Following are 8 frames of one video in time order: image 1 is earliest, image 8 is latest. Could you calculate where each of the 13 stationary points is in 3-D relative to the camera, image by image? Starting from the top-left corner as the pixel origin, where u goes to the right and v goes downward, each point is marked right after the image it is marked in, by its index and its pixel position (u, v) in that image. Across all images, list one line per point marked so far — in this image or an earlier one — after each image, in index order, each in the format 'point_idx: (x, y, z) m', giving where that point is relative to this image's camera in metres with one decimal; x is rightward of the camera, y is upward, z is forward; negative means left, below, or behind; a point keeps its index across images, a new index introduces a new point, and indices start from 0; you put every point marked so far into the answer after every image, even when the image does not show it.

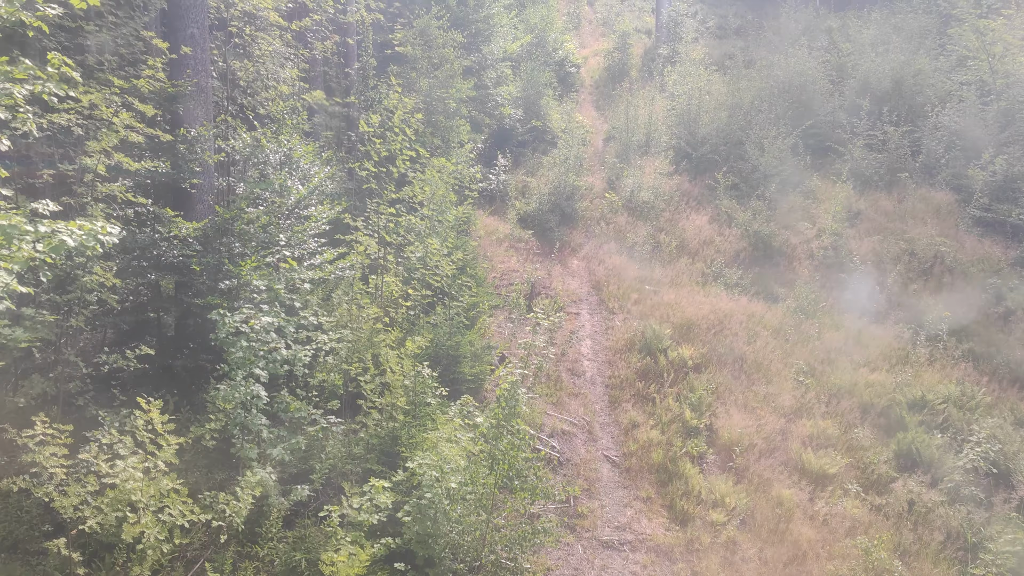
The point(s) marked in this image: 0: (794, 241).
0: (+4.4, +0.7, +14.2) m
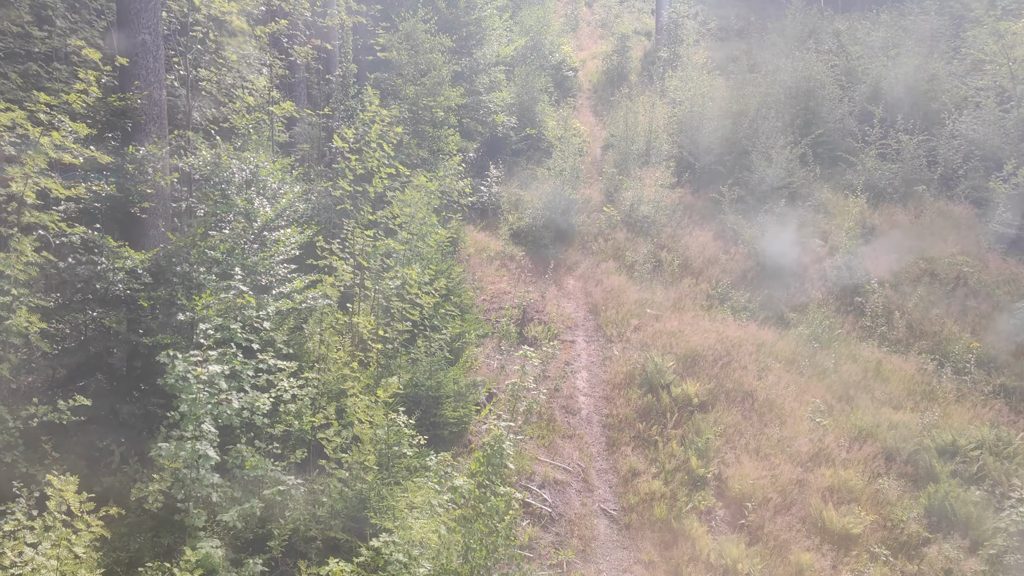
0: (+4.3, +0.4, +13.3) m
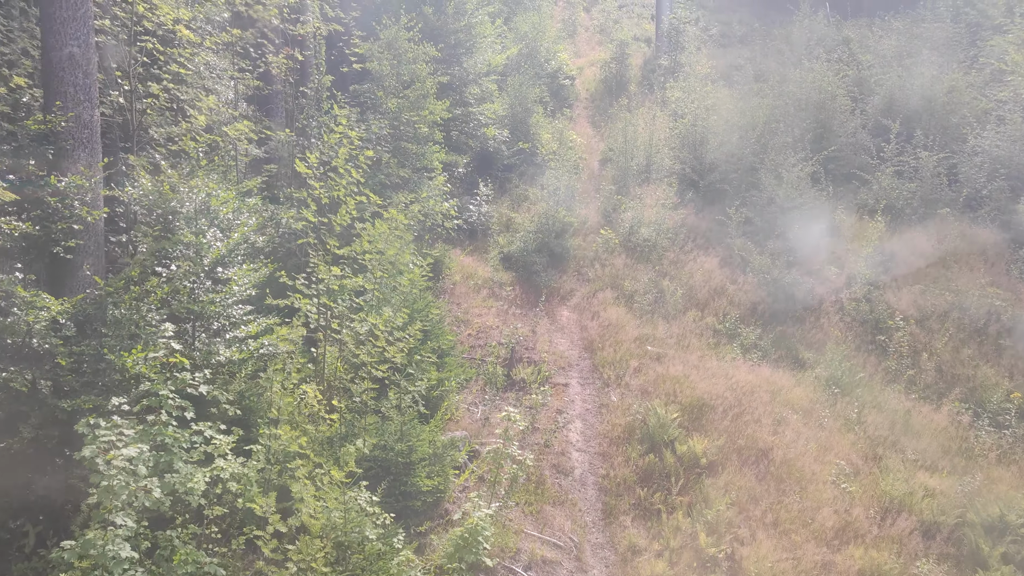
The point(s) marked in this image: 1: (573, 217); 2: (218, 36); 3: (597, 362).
0: (+4.1, 0.0, +12.1) m
1: (+1.0, +1.2, +15.1) m
2: (-3.5, +3.0, +10.7) m
3: (+1.0, -0.9, +10.9) m
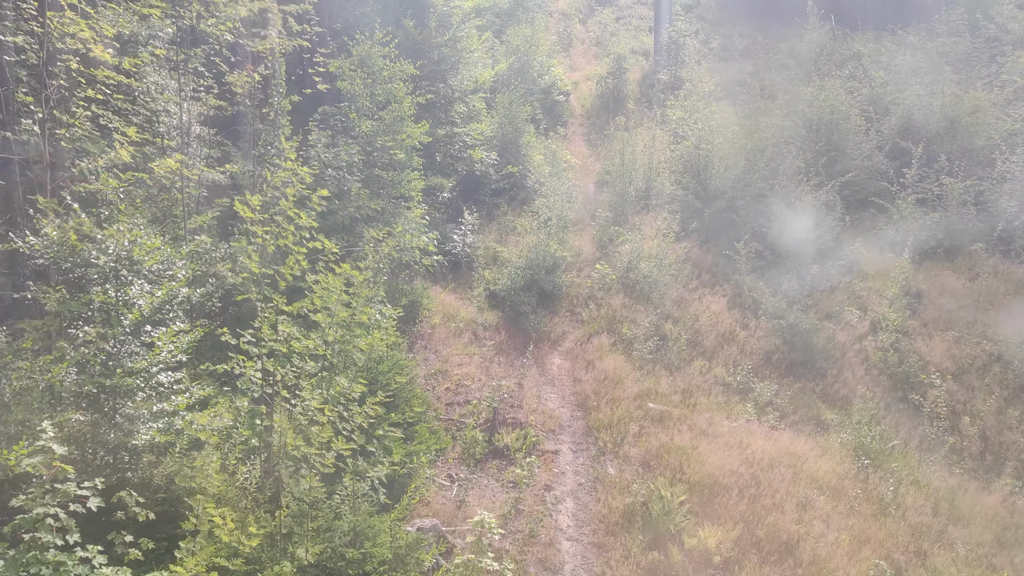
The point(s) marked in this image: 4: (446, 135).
0: (+4.0, -0.6, +10.8) m
1: (+0.8, +0.6, +13.8) m
2: (-3.7, +2.4, +9.4) m
3: (+0.8, -1.4, +9.5) m
4: (-1.1, +2.7, +15.8) m
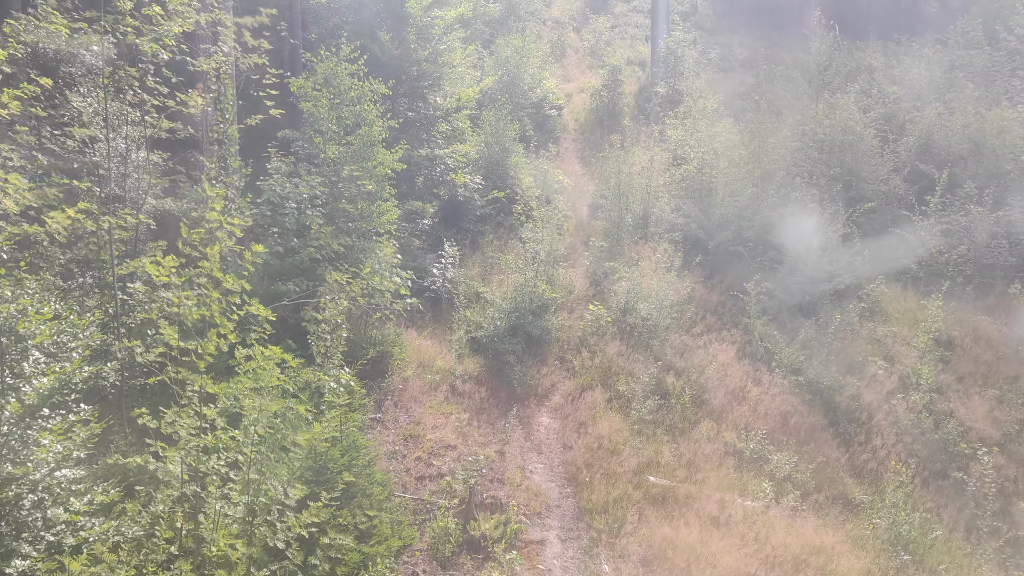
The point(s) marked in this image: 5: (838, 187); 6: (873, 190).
0: (+3.8, -1.2, +9.5) m
1: (+0.6, 0.0, +12.5) m
2: (-3.9, +1.9, +8.1) m
3: (+0.6, -2.0, +8.2) m
4: (-1.4, +2.1, +14.4) m
5: (+5.1, +1.6, +14.2) m
6: (+5.6, +1.5, +14.2) m
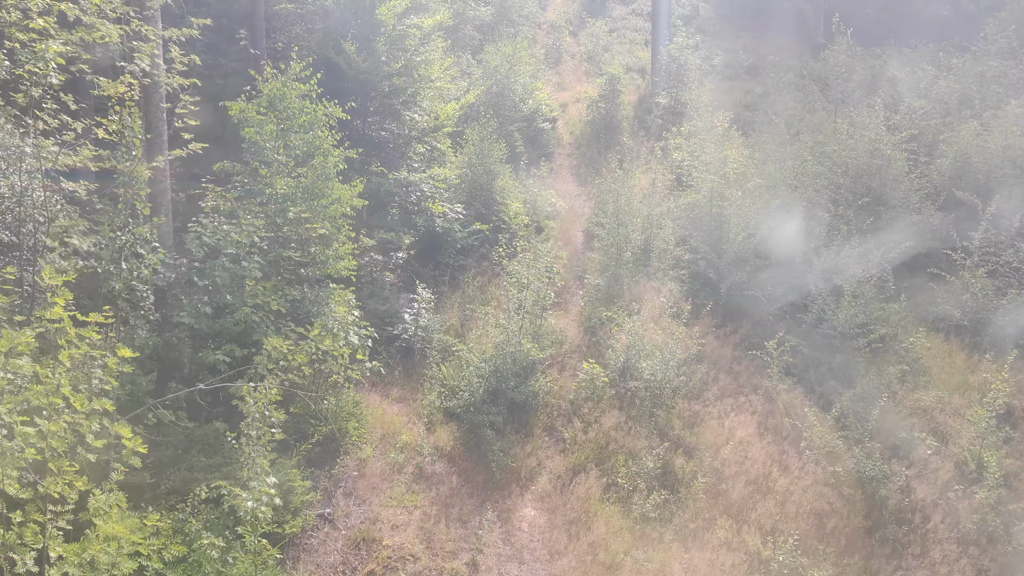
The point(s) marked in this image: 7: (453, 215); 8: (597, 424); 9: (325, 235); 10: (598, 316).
0: (+3.5, -1.8, +7.9) m
1: (+0.4, -0.6, +10.8) m
2: (-4.1, +1.3, +6.4) m
3: (+0.4, -2.6, +6.5) m
4: (-1.6, +1.5, +12.8) m
5: (+4.9, +1.0, +12.5) m
6: (+5.4, +0.9, +12.5) m
7: (-0.9, +1.1, +13.4) m
8: (+0.9, -1.4, +9.3) m
9: (-1.9, +0.6, +9.2) m
10: (+1.1, -0.4, +11.7) m
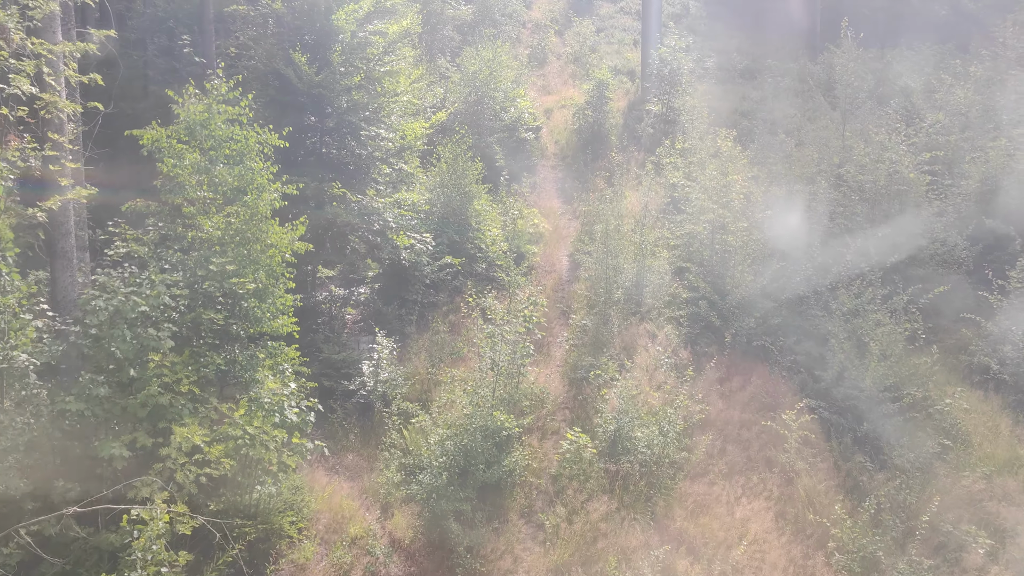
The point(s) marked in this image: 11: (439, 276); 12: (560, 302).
0: (+3.3, -2.3, +6.4) m
1: (+0.1, -1.1, +9.3) m
2: (-4.3, +0.7, +4.9) m
3: (+0.2, -3.1, +5.0) m
4: (-1.9, +0.9, +11.2) m
5: (+4.6, +0.5, +11.1) m
6: (+5.1, +0.4, +11.0) m
7: (-1.2, +0.6, +11.9) m
8: (+0.6, -2.0, +7.8) m
9: (-2.2, 0.0, +7.7) m
10: (+0.8, -0.9, +10.2) m
11: (-1.0, +0.2, +12.2) m
12: (+0.7, -0.2, +12.5) m
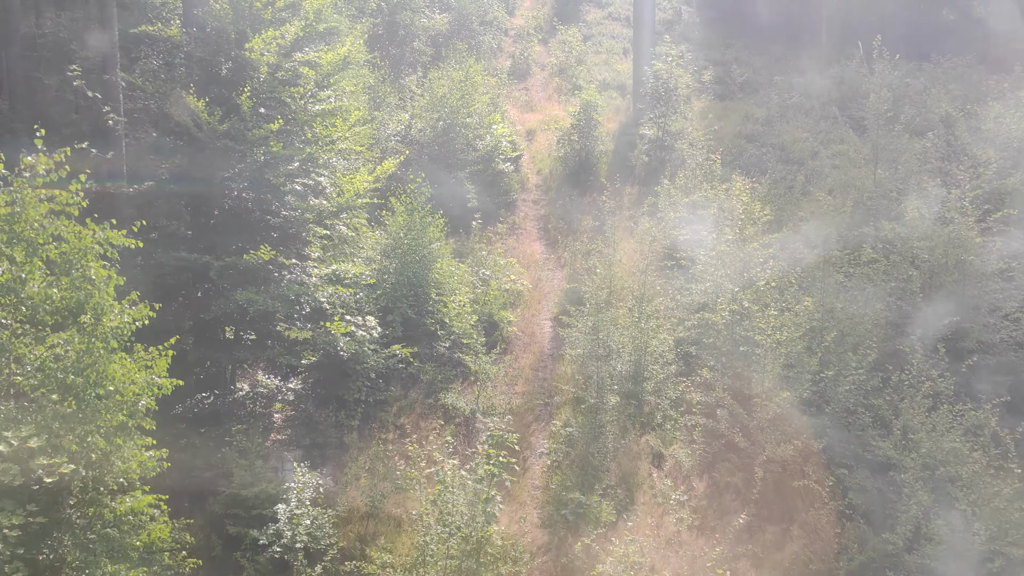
0: (+3.0, -3.3, +4.0) m
1: (-0.2, -2.1, +6.9) m
2: (-4.6, -0.3, +2.4) m
3: (0.0, -4.1, +2.6) m
4: (-2.2, -0.1, +8.8) m
5: (+4.3, -0.5, +8.7) m
6: (+4.7, -0.6, +8.7) m
7: (-1.5, -0.4, +9.5) m
8: (+0.3, -2.9, +5.4) m
9: (-2.5, -1.0, +5.2) m
10: (+0.5, -1.9, +7.8) m
11: (-1.3, -0.8, +9.7) m
12: (+0.3, -1.2, +10.1) m
